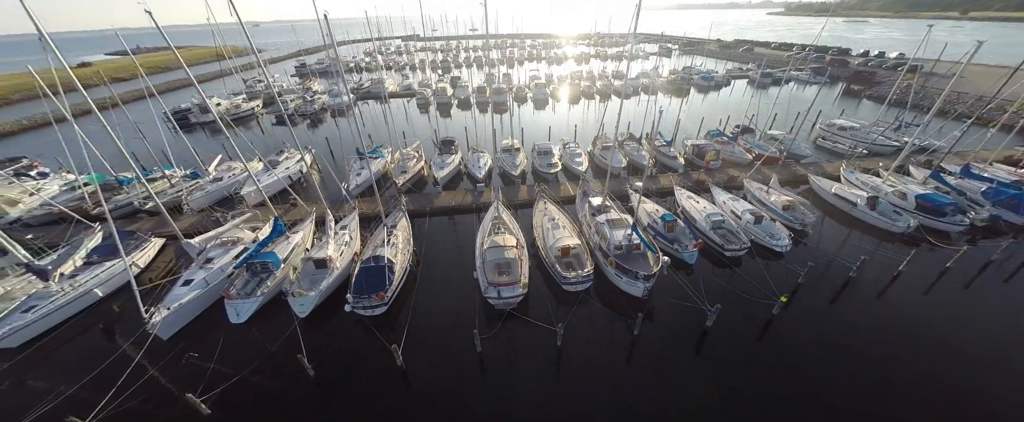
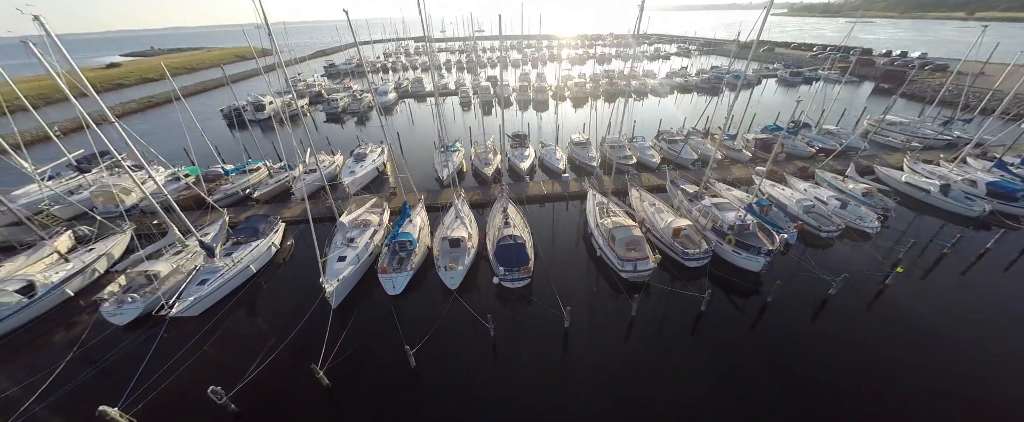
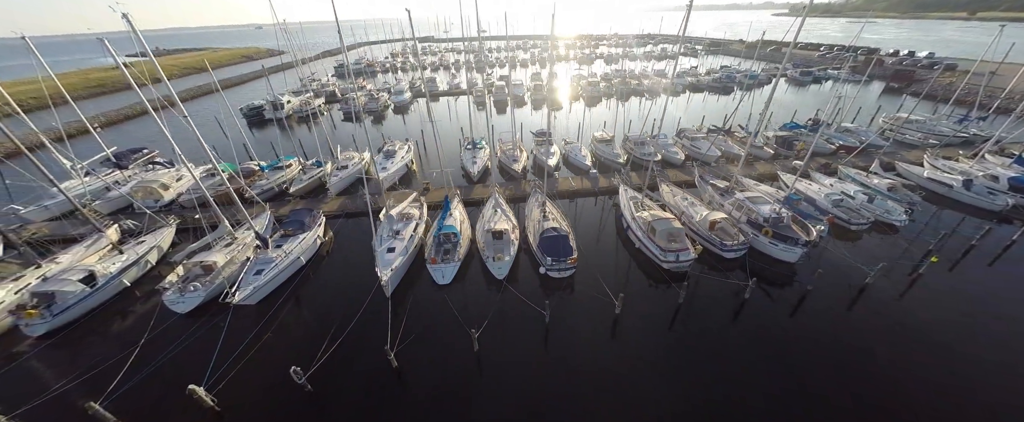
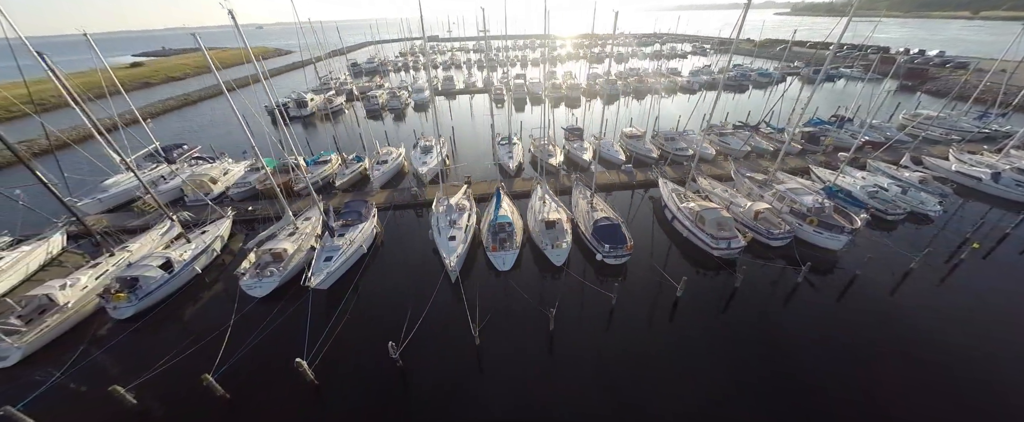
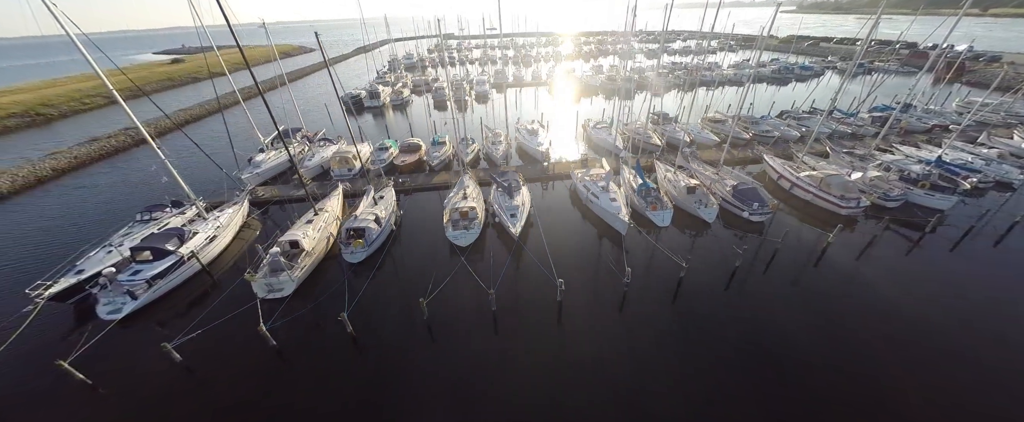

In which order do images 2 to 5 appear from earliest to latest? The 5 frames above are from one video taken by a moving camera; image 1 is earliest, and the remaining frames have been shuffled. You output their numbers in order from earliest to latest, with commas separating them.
2, 3, 4, 5
